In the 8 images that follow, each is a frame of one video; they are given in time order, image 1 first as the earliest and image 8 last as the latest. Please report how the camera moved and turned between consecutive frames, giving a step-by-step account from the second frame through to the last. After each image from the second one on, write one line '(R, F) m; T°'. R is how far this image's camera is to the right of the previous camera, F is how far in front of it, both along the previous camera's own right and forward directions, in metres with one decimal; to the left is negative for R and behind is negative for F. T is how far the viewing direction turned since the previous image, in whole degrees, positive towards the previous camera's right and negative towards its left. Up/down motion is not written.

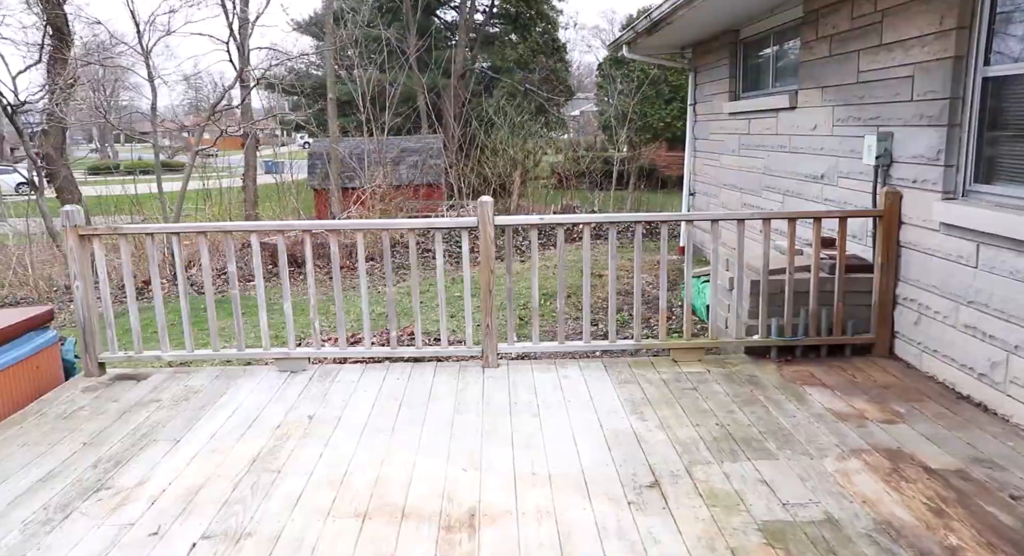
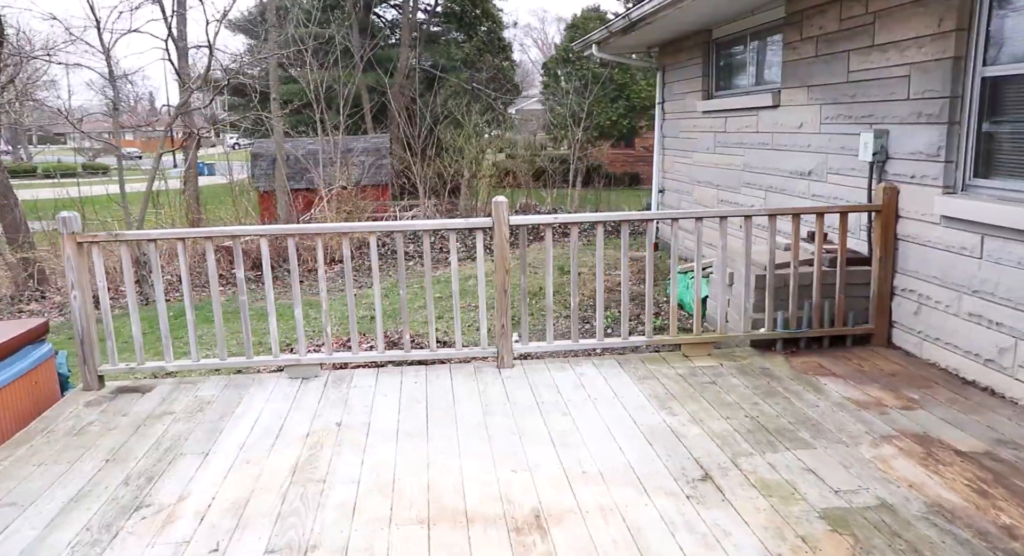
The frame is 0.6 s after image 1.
(-0.4, 0.0) m; +5°
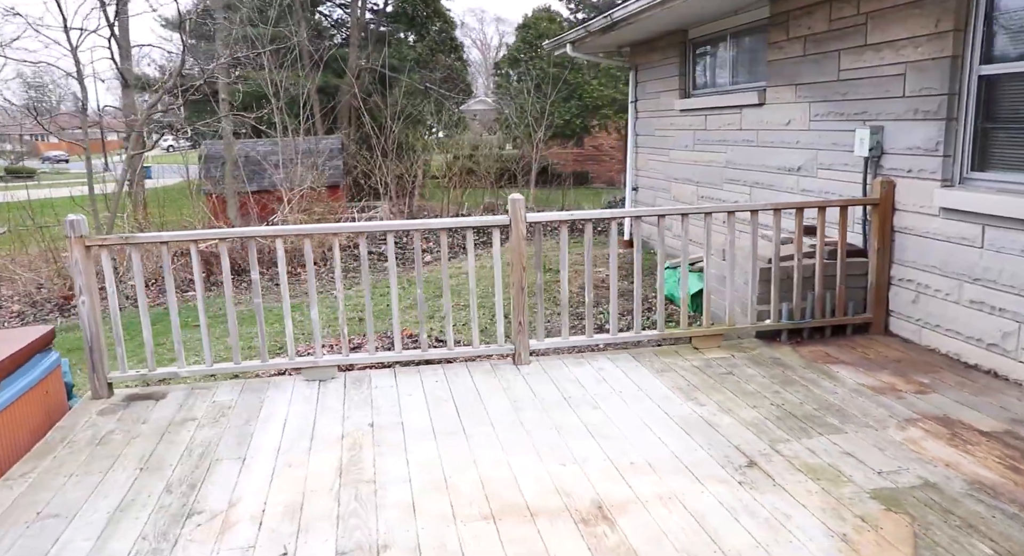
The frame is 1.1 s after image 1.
(-0.4, 0.0) m; +4°
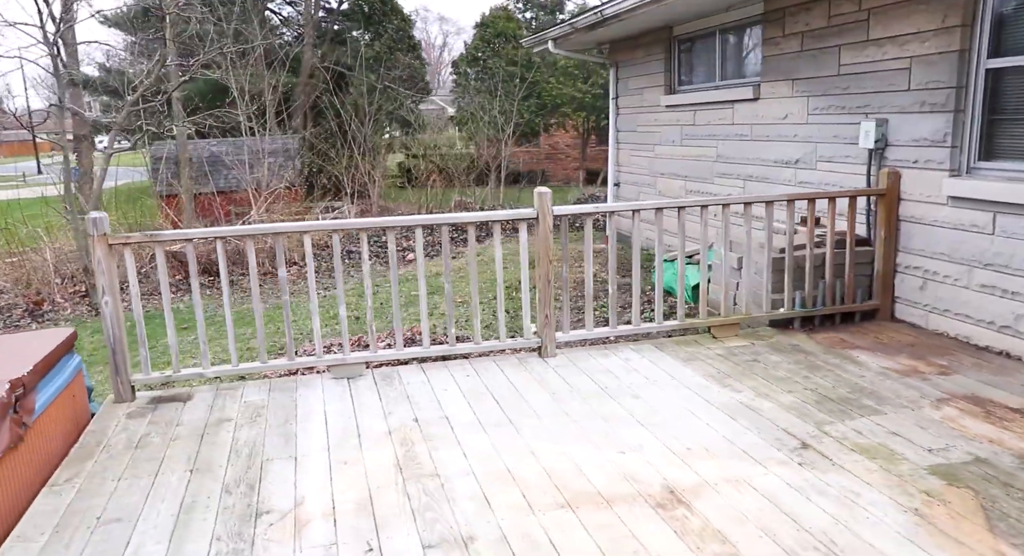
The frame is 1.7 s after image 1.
(-0.4, 0.0) m; +4°
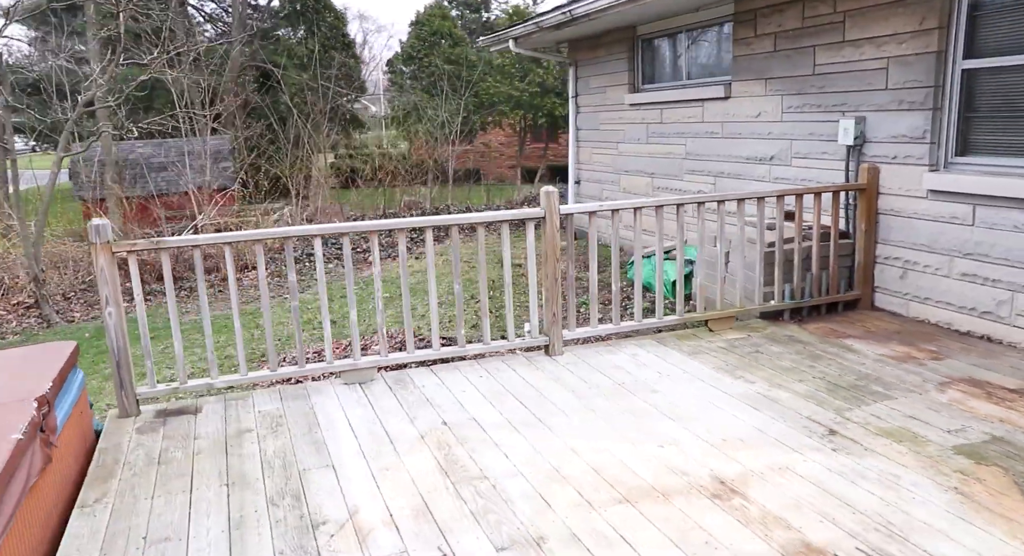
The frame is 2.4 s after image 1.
(-0.4, 0.0) m; +5°
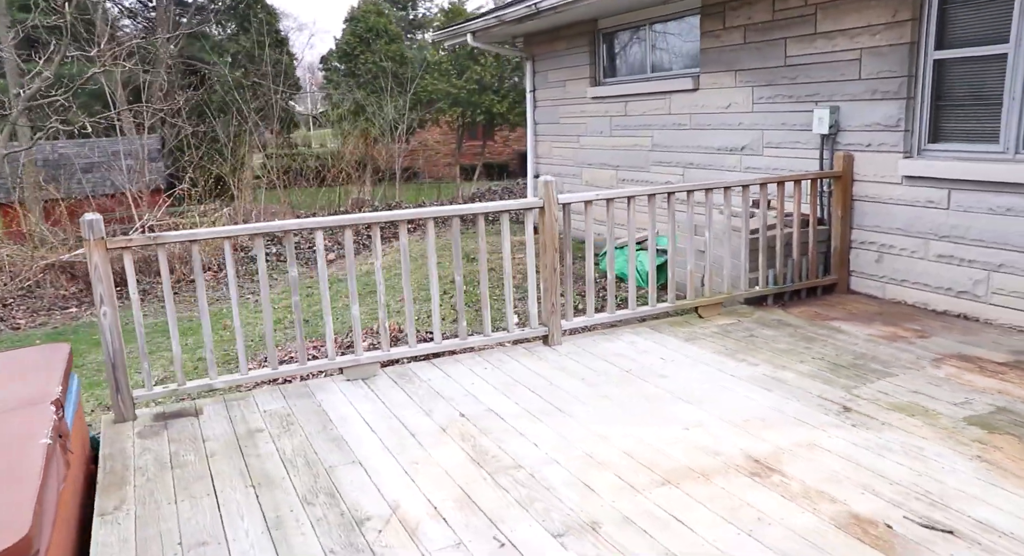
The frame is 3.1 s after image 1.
(-0.3, 0.0) m; +5°
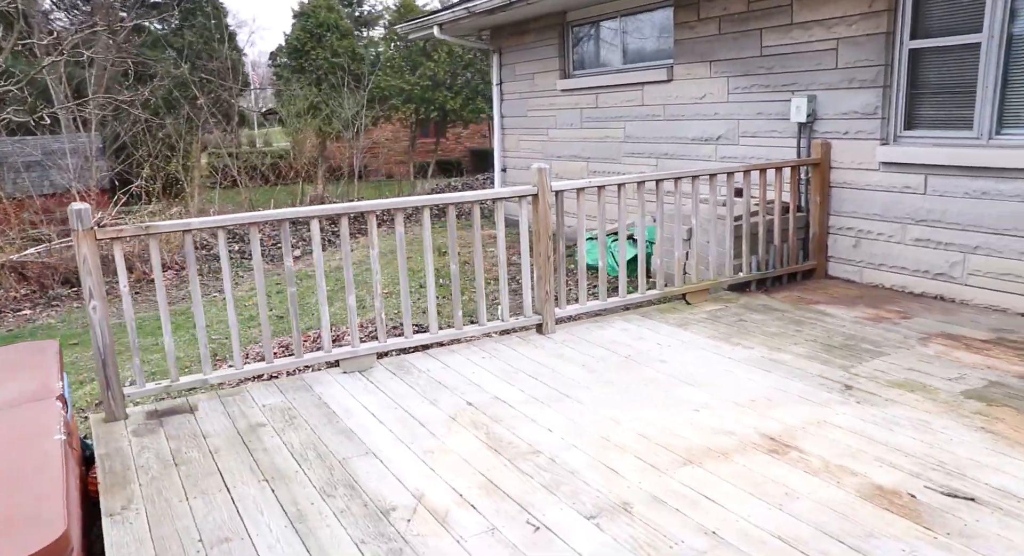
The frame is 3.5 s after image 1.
(-0.2, 0.0) m; +4°
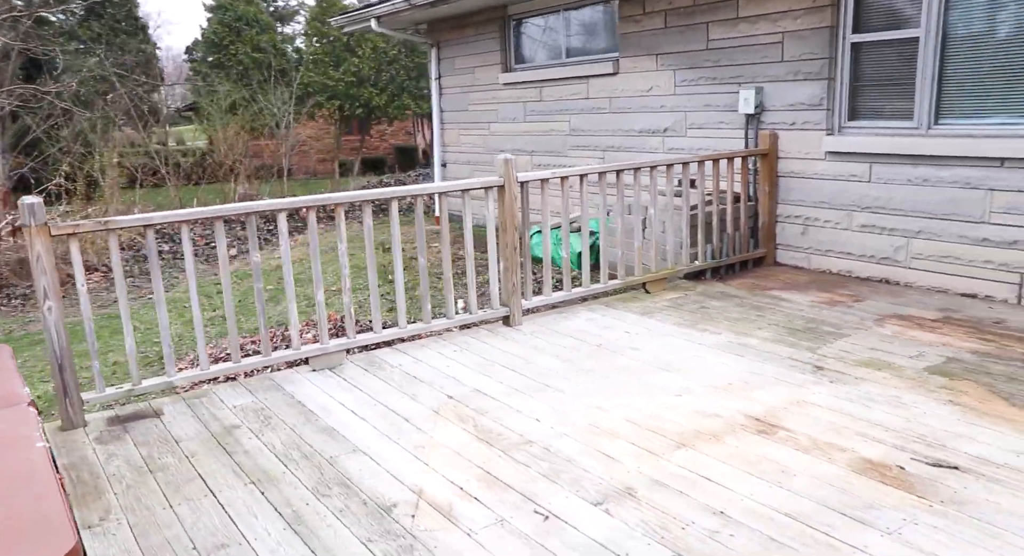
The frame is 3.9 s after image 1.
(-0.2, 0.0) m; +6°
